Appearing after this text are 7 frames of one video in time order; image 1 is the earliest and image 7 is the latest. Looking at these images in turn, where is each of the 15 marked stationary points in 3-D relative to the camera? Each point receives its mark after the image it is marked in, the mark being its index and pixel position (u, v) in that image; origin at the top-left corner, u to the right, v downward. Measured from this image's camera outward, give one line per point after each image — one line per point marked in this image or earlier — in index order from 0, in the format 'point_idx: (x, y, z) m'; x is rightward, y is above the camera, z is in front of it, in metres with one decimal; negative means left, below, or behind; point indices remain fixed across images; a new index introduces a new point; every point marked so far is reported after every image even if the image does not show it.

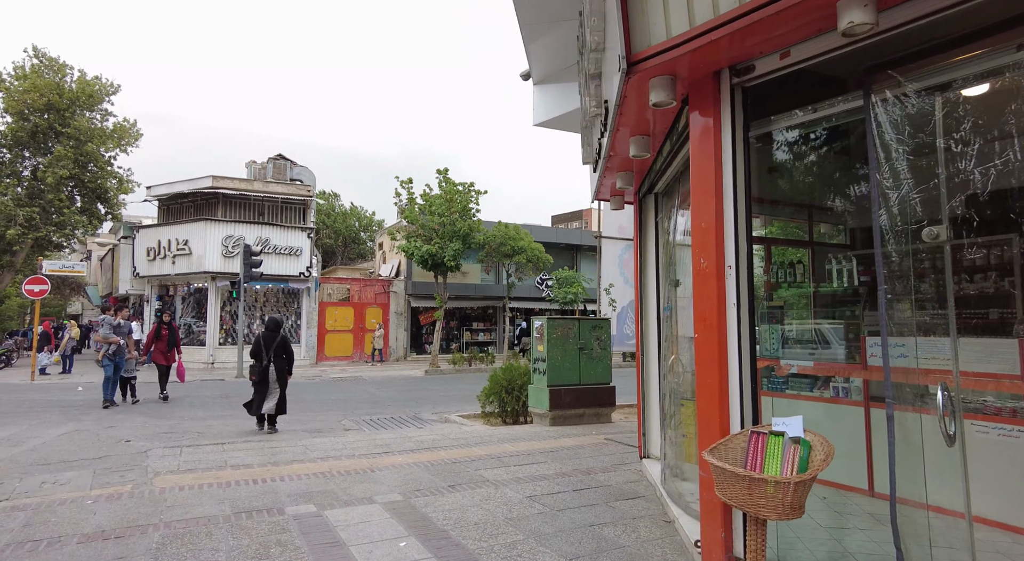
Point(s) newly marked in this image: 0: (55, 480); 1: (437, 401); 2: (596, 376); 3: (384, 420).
0: (-4.1, -1.8, +5.5) m
1: (-1.4, -2.5, +12.2) m
2: (+1.3, -1.5, +9.4) m
3: (-2.1, -2.3, +10.1) m
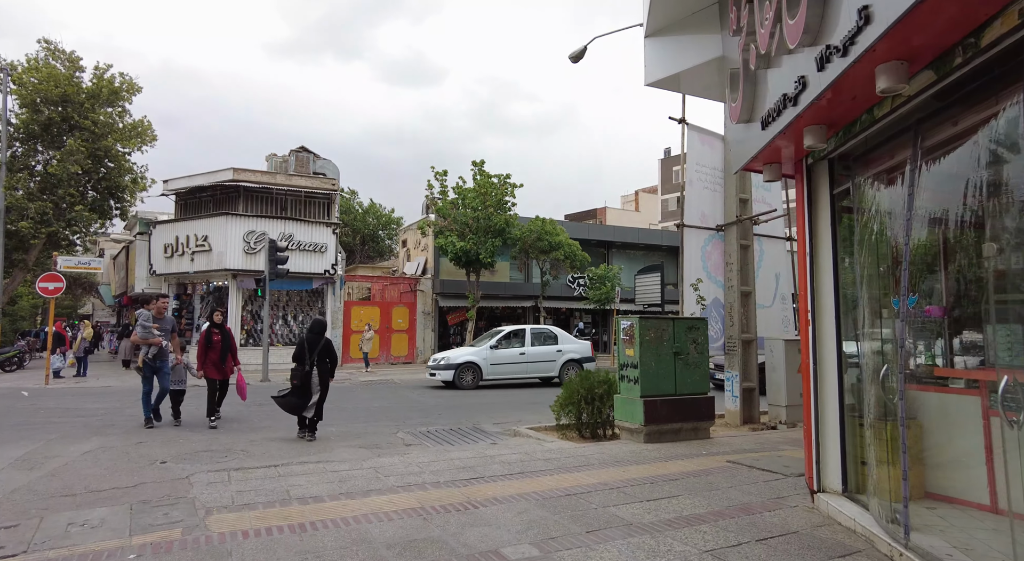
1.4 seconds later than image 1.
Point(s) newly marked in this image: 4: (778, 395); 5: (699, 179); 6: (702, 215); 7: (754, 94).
0: (-3.0, -1.7, +4.4) m
1: (-0.3, -2.4, +11.1) m
2: (+2.4, -1.4, +8.2) m
3: (-0.9, -2.2, +8.9) m
4: (+4.2, -1.8, +9.6) m
5: (+3.1, +1.6, +10.1) m
6: (+3.2, +1.1, +10.1) m
7: (+1.9, +1.4, +4.7) m
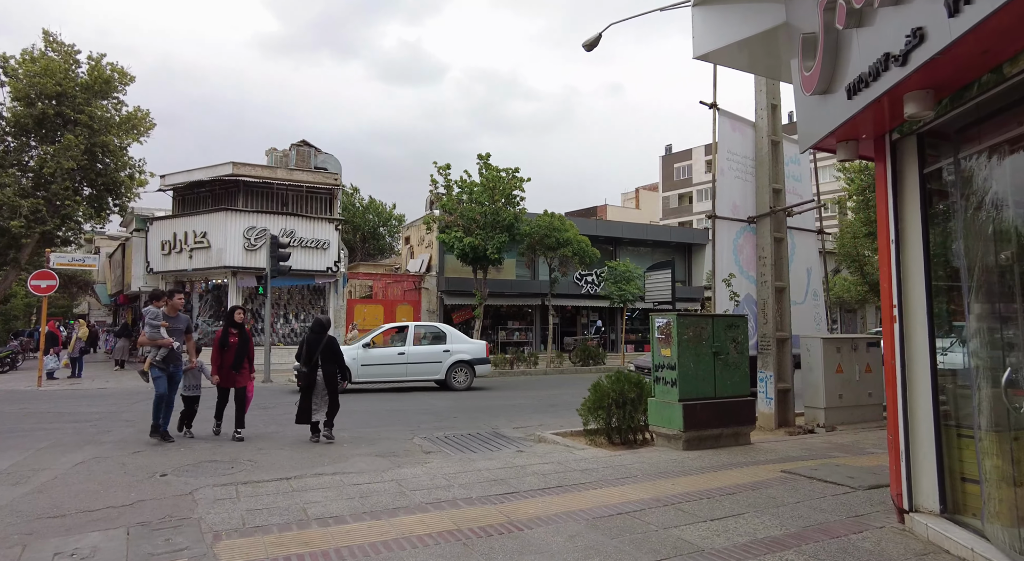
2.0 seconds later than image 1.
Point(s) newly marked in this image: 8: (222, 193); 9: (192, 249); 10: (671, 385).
0: (-2.7, -1.7, +3.8) m
1: (0.0, -2.3, +10.5) m
2: (+2.8, -1.3, +7.6) m
3: (-0.6, -2.2, +8.3) m
4: (+4.5, -1.7, +9.1) m
5: (+3.4, +1.7, +9.5) m
6: (+3.5, +1.2, +9.6) m
7: (+2.2, +1.5, +4.2) m
8: (-9.4, +2.9, +19.9) m
9: (-10.1, +1.0, +19.4) m
10: (+2.0, -1.2, +7.3) m
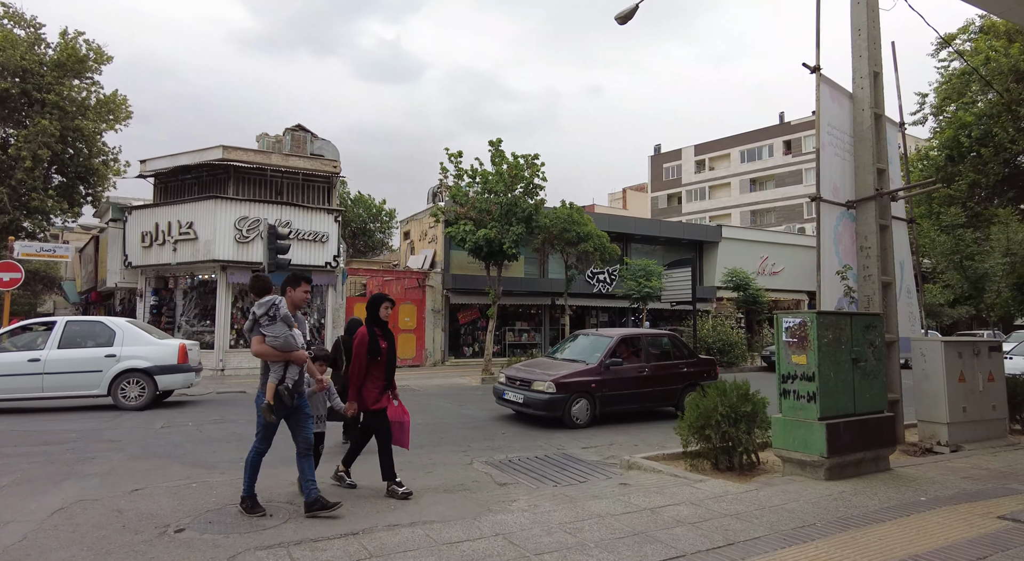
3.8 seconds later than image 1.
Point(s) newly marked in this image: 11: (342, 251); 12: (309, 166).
0: (-1.6, -1.5, +2.2) m
1: (+0.9, -2.2, +9.0) m
2: (+3.7, -1.2, +6.3) m
3: (+0.3, -2.1, +6.8) m
4: (+5.4, -1.6, +7.8) m
5: (+4.3, +1.8, +8.2) m
6: (+4.4, +1.3, +8.3) m
7: (+3.3, +1.6, +2.8) m
8: (-8.9, +3.0, +18.1) m
9: (-9.6, +1.2, +17.6) m
10: (+2.9, -1.2, +5.9) m
11: (-5.4, +0.9, +19.3) m
12: (-6.2, +3.5, +18.9) m
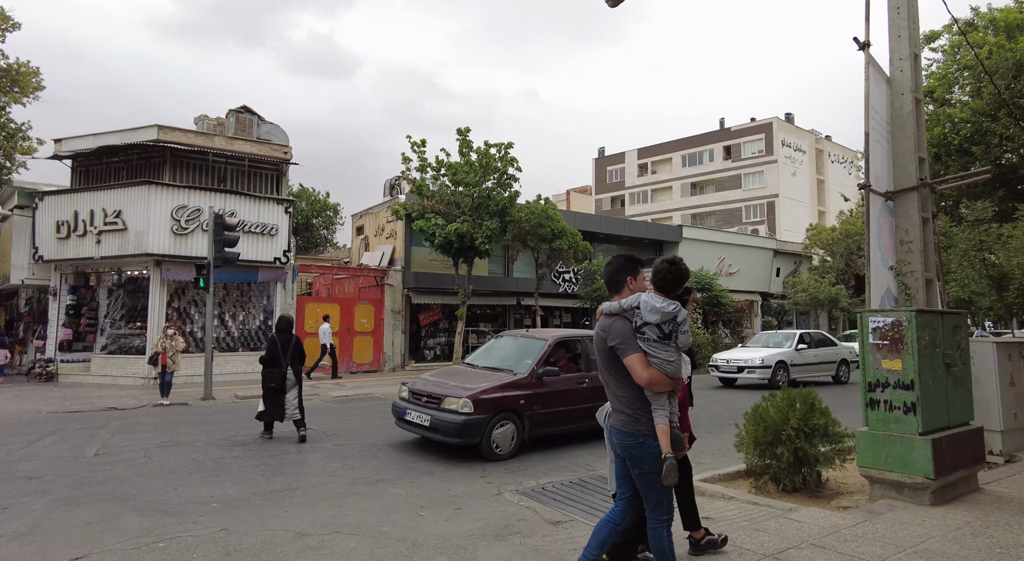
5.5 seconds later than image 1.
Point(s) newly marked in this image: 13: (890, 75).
0: (-0.8, -1.4, +1.0) m
1: (+1.0, -2.2, +8.0) m
2: (+4.1, -1.2, +5.5) m
3: (+0.6, -2.0, +5.8) m
4: (+5.6, -1.6, +7.2) m
5: (+4.5, +1.9, +7.5) m
6: (+4.6, +1.3, +7.6) m
7: (+4.0, +1.7, +2.1) m
8: (-9.7, +3.1, +16.0) m
9: (-10.4, +1.2, +15.4) m
10: (+3.3, -1.1, +5.1) m
11: (-6.3, +1.0, +17.6) m
12: (-7.1, +3.6, +17.0) m
13: (+5.0, +2.7, +8.0) m
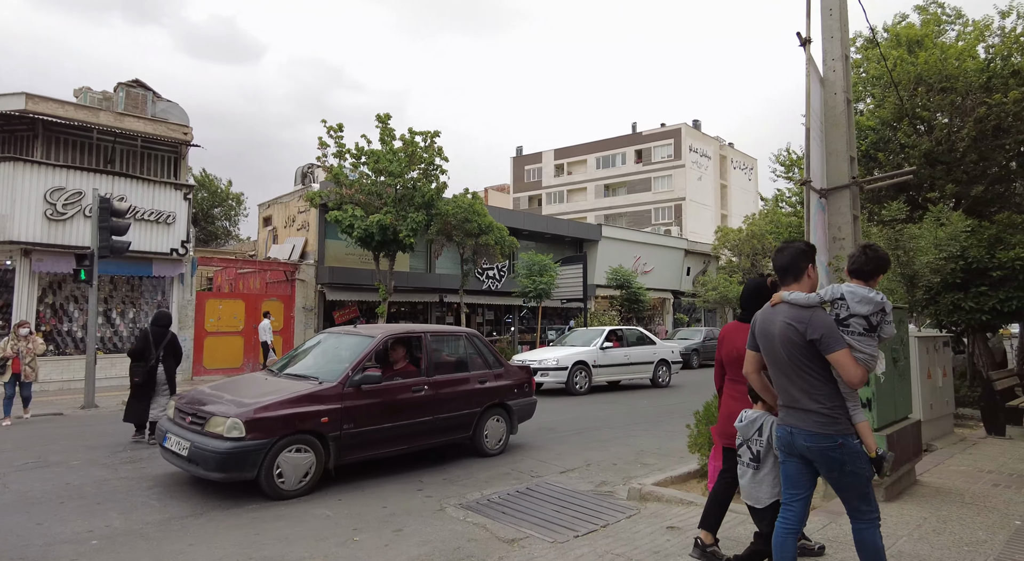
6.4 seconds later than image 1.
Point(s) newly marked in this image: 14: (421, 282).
0: (-0.6, -1.4, +0.3) m
1: (+0.2, -2.1, +7.5) m
2: (+3.6, -1.1, +5.6) m
3: (+0.1, -1.9, +5.3) m
4: (+4.8, -1.6, +7.4) m
5: (+3.7, +1.9, +7.6) m
6: (+3.8, +1.4, +7.7) m
7: (+4.1, +1.7, +2.1) m
8: (-11.5, +3.3, +14.0) m
9: (-12.1, +1.4, +13.3) m
10: (+2.9, -1.0, +5.0) m
11: (-8.4, +1.2, +16.0) m
12: (-9.1, +3.8, +15.4) m
13: (+4.1, +2.7, +8.1) m
14: (-2.9, -0.1, +19.5) m
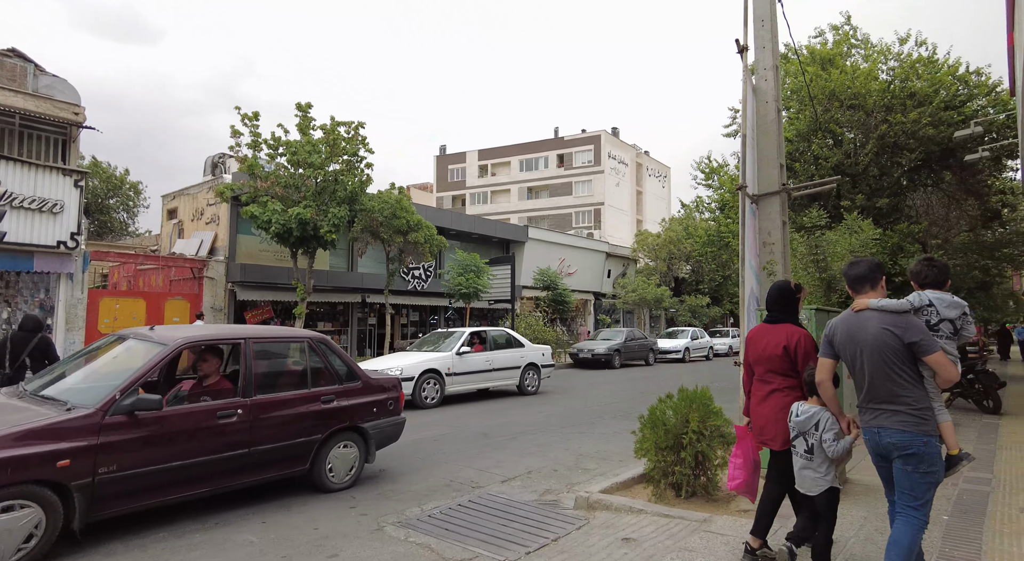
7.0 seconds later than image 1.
0: (-0.4, -1.4, 0.0) m
1: (-0.6, -2.1, +7.2) m
2: (+3.1, -1.2, +5.7) m
3: (-0.3, -1.9, +5.0) m
4: (+4.1, -1.6, +7.7) m
5: (+3.0, +1.9, +7.7) m
6: (+3.0, +1.3, +7.8) m
7: (+4.0, +1.7, +2.3) m
8: (-12.9, +3.4, +12.1) m
9: (-13.4, +1.6, +11.3) m
10: (+2.5, -1.1, +5.1) m
11: (-10.1, +1.2, +14.5) m
12: (-10.7, +3.9, +13.8) m
13: (+3.3, +2.7, +8.3) m
14: (-5.2, 0.0, +18.7) m
